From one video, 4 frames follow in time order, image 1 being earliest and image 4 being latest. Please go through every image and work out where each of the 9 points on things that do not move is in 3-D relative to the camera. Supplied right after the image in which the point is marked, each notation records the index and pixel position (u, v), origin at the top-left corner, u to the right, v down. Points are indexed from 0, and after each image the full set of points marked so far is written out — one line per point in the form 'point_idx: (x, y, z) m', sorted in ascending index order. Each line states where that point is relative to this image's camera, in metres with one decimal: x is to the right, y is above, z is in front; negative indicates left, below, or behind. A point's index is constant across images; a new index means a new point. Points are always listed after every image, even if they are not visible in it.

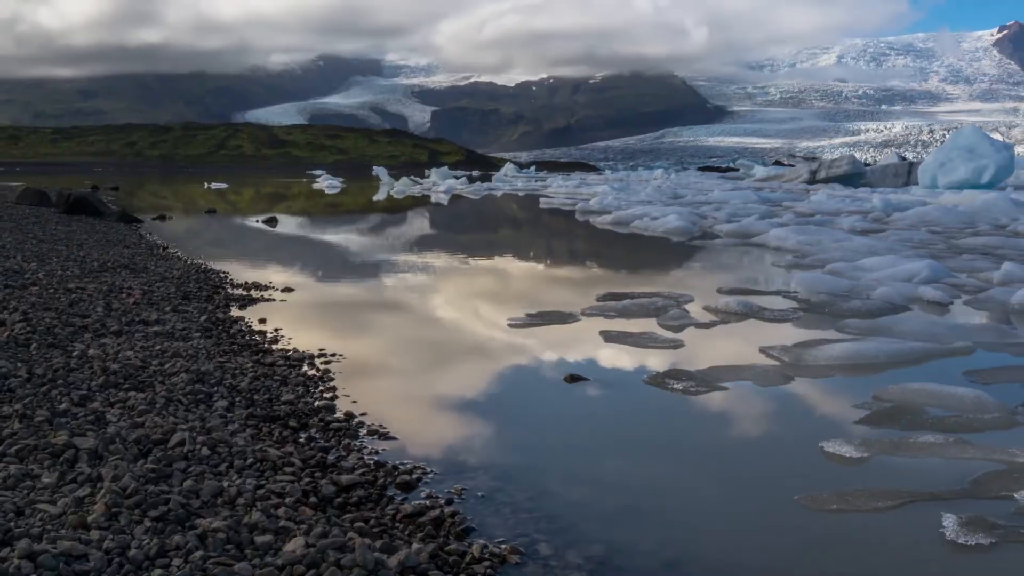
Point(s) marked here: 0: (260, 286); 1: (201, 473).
0: (-4.6, 0.0, +12.9) m
1: (-2.9, -1.7, +6.2) m
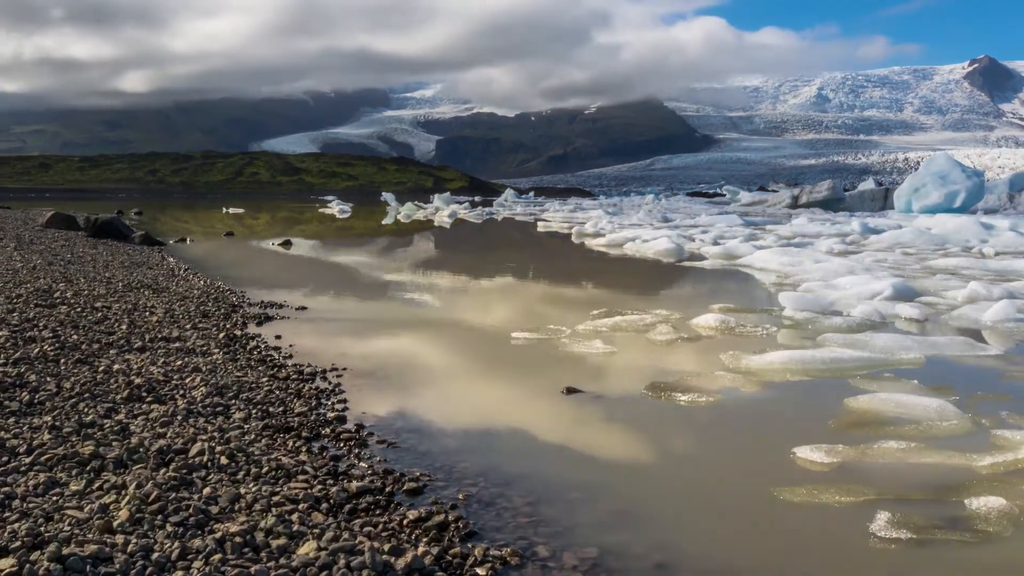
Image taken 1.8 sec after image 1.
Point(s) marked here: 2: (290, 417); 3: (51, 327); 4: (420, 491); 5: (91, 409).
0: (-4.6, -0.3, +13.5) m
1: (-2.9, -1.9, +6.8) m
2: (-2.8, -1.6, +8.6) m
3: (-6.8, -0.6, +10.4) m
4: (-0.9, -2.1, +7.0) m
5: (-5.0, -1.4, +8.2) m
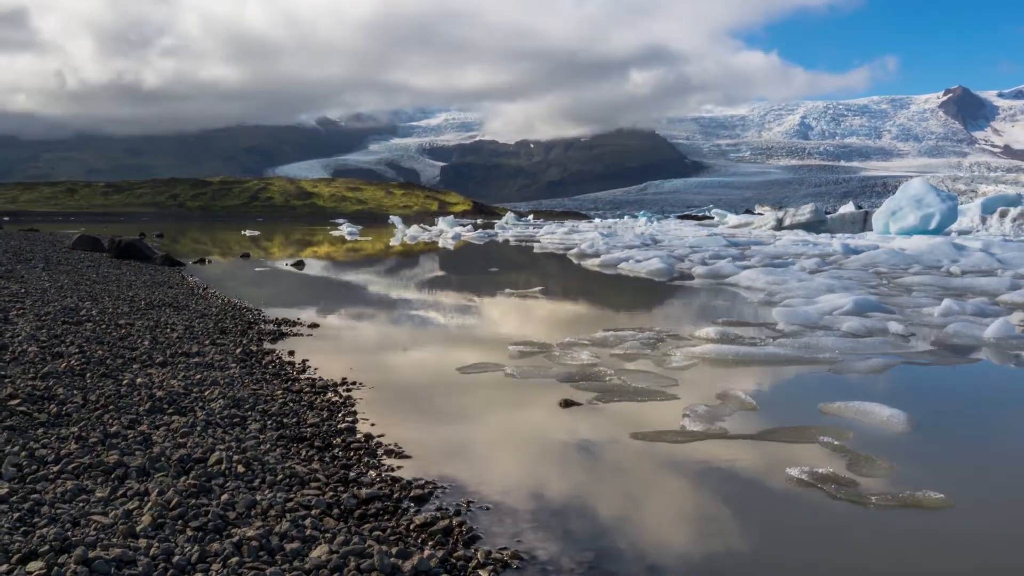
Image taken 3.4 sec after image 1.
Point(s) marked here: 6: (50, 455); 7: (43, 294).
0: (-4.6, -0.7, +14.1) m
1: (-2.9, -2.1, +7.3) m
2: (-2.7, -1.8, +9.2) m
3: (-6.8, -0.9, +10.9) m
4: (-0.9, -2.3, +7.5) m
5: (-5.0, -1.7, +8.7) m
6: (-5.1, -1.8, +7.6) m
7: (-9.1, -0.1, +13.5) m
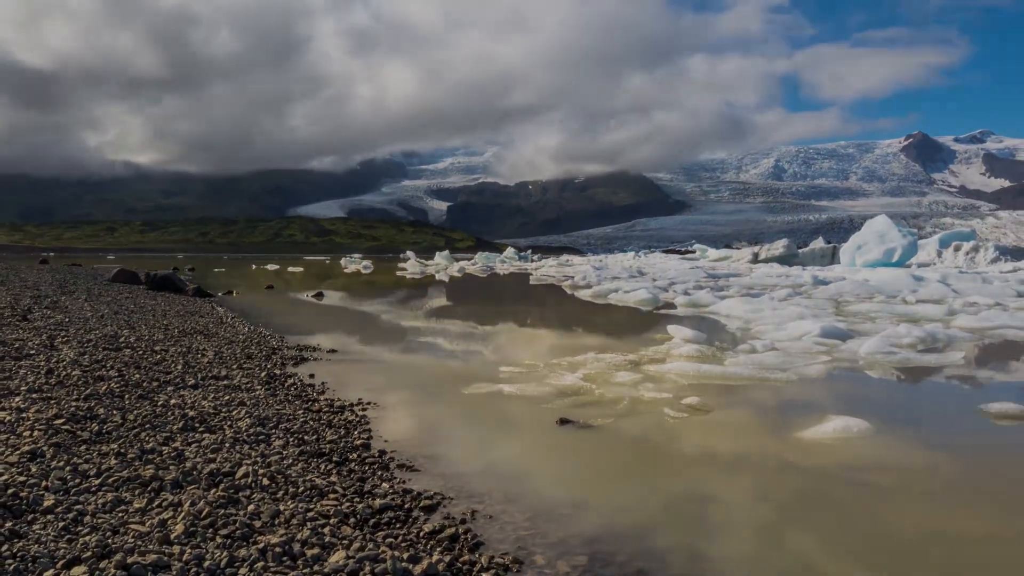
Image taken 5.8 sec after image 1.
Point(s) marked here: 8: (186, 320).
0: (-4.6, -1.3, +15.2) m
1: (-2.9, -2.4, +8.3) m
2: (-2.7, -2.3, +10.1) m
3: (-6.8, -1.4, +12.0) m
4: (-0.9, -2.6, +8.5) m
5: (-5.0, -2.1, +9.7) m
6: (-5.1, -2.2, +8.6) m
7: (-9.1, -0.8, +14.5) m
8: (-7.9, -0.8, +16.3) m
